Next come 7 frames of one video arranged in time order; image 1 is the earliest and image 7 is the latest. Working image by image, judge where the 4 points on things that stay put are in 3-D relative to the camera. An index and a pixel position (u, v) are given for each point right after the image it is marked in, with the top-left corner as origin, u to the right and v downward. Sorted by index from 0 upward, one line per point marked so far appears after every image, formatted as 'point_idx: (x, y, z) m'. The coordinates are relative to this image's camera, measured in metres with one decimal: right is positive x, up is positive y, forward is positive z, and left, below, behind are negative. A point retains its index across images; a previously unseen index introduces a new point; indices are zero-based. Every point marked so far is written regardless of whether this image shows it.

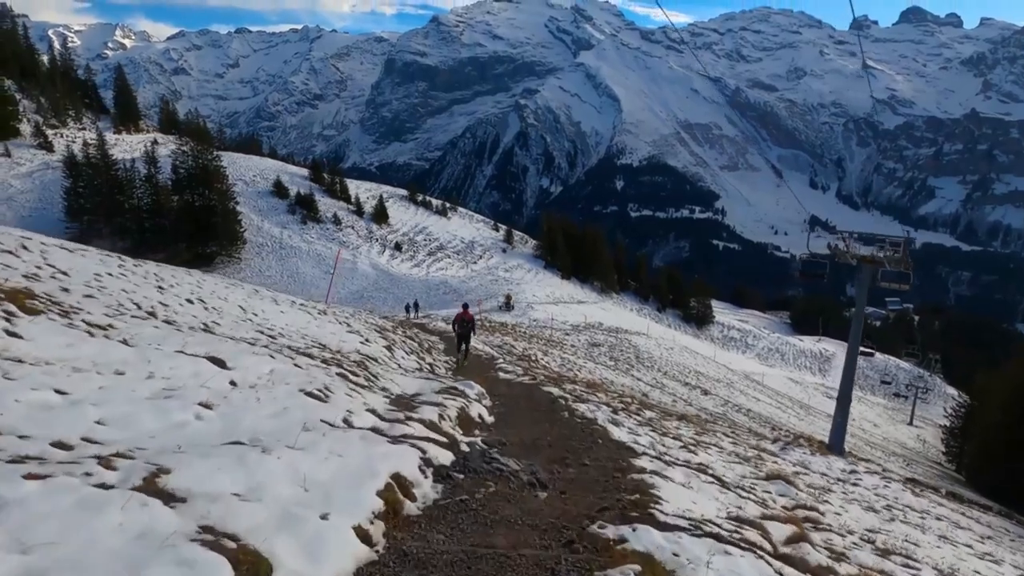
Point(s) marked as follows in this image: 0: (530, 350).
0: (+0.6, -2.2, +19.6) m
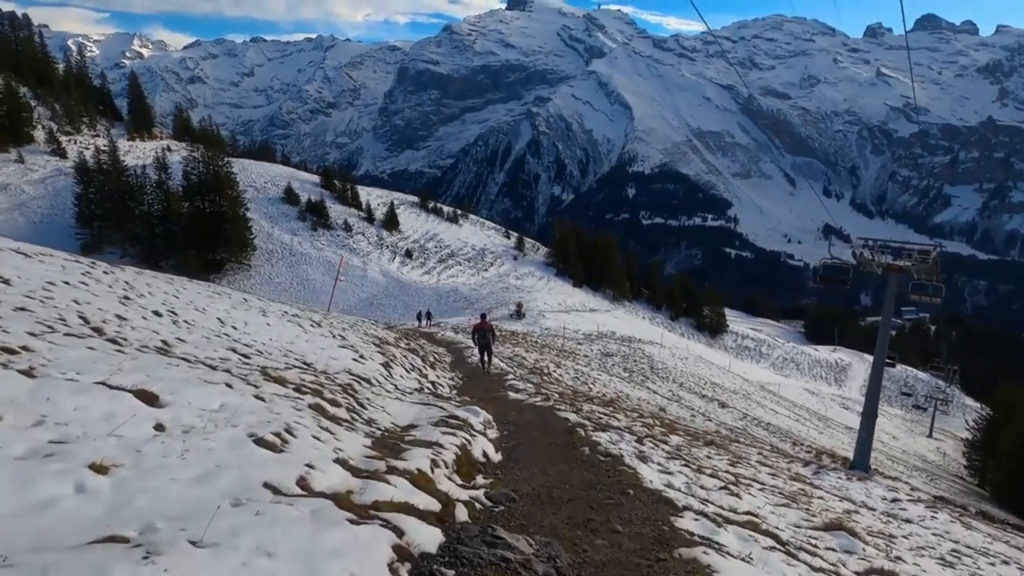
0: (+1.0, -2.5, +18.8) m
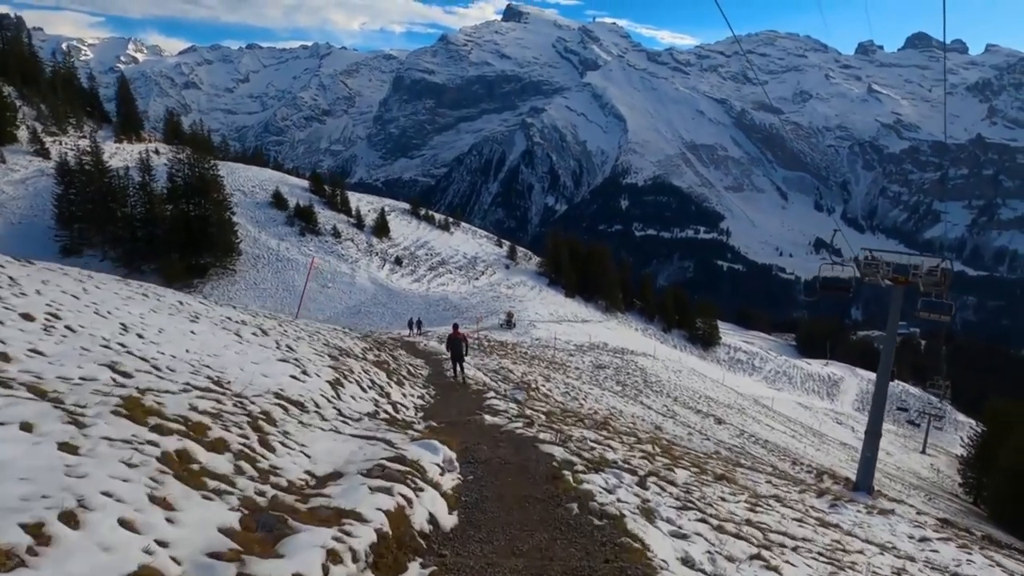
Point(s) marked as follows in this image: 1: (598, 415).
0: (+0.5, -2.7, +17.6) m
1: (+2.4, -3.5, +15.3) m
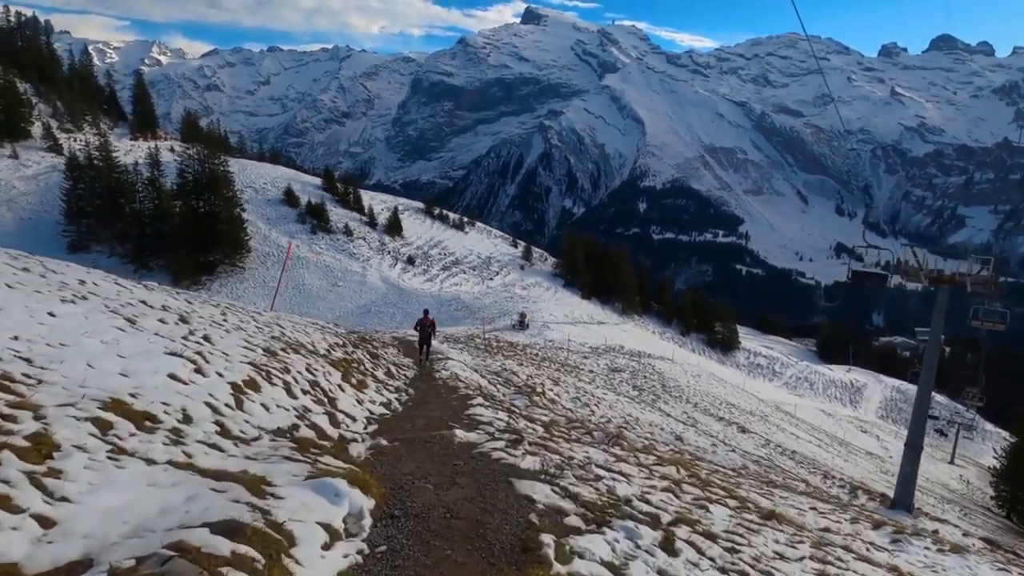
0: (+0.7, -2.6, +16.0) m
1: (+2.5, -3.3, +13.7) m
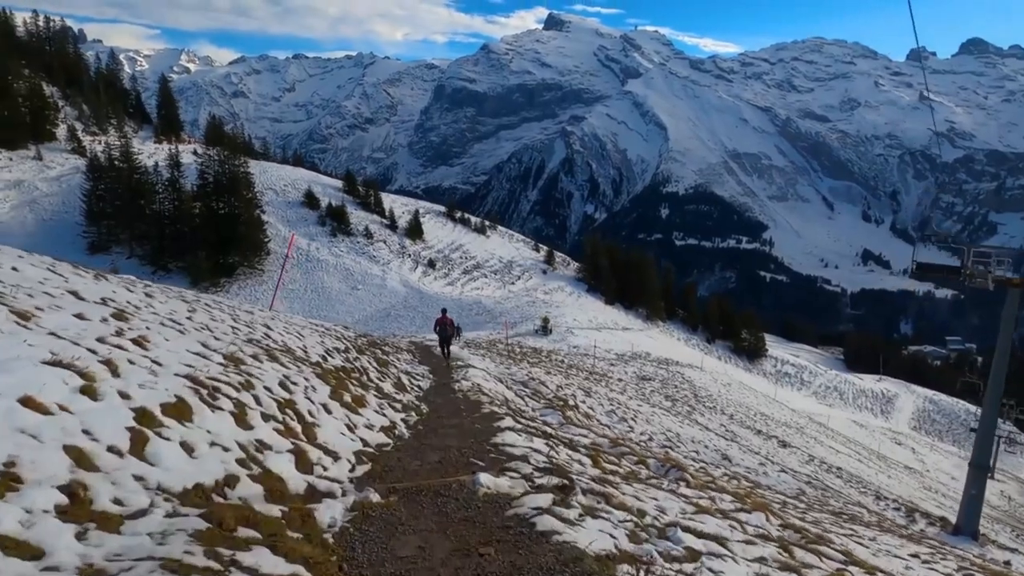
0: (+1.4, -2.6, +14.4) m
1: (+3.1, -3.3, +12.0) m
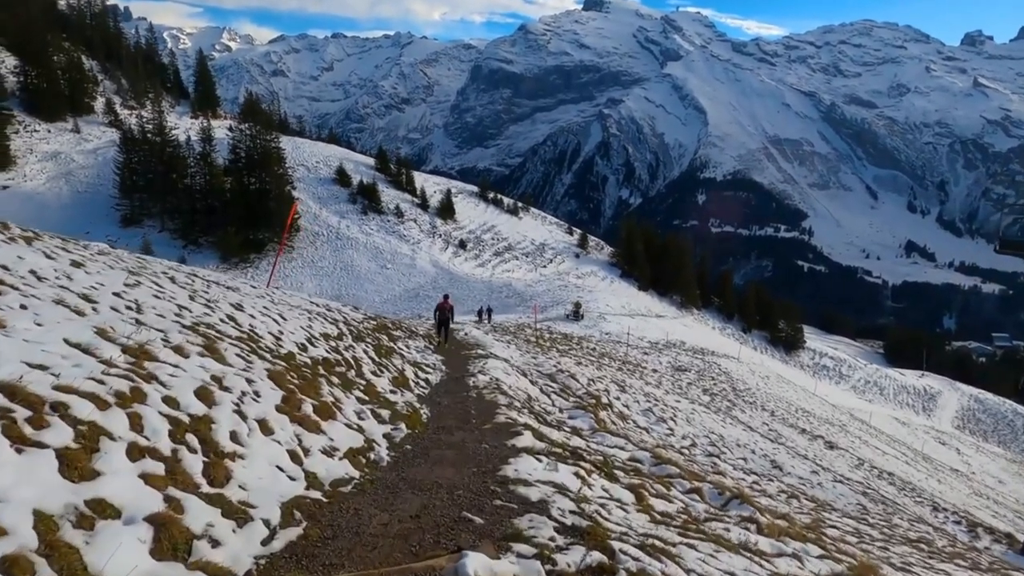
0: (+2.0, -2.2, +13.0) m
1: (+3.6, -3.0, +10.6) m
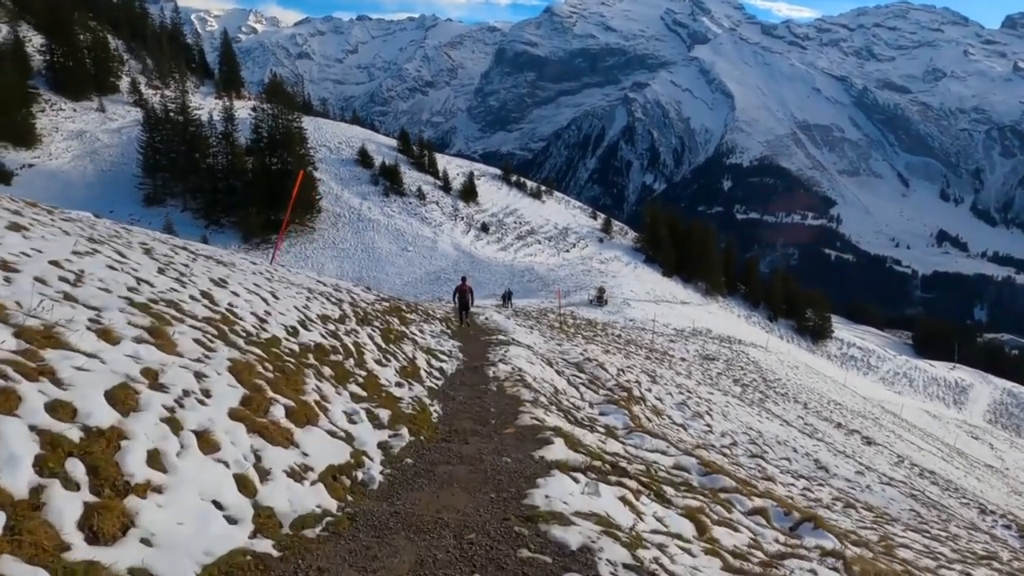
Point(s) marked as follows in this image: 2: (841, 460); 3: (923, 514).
0: (+2.5, -1.8, +12.1) m
1: (+3.9, -2.7, +9.6) m
2: (+8.7, -4.5, +14.8) m
3: (+8.6, -4.7, +11.6) m
